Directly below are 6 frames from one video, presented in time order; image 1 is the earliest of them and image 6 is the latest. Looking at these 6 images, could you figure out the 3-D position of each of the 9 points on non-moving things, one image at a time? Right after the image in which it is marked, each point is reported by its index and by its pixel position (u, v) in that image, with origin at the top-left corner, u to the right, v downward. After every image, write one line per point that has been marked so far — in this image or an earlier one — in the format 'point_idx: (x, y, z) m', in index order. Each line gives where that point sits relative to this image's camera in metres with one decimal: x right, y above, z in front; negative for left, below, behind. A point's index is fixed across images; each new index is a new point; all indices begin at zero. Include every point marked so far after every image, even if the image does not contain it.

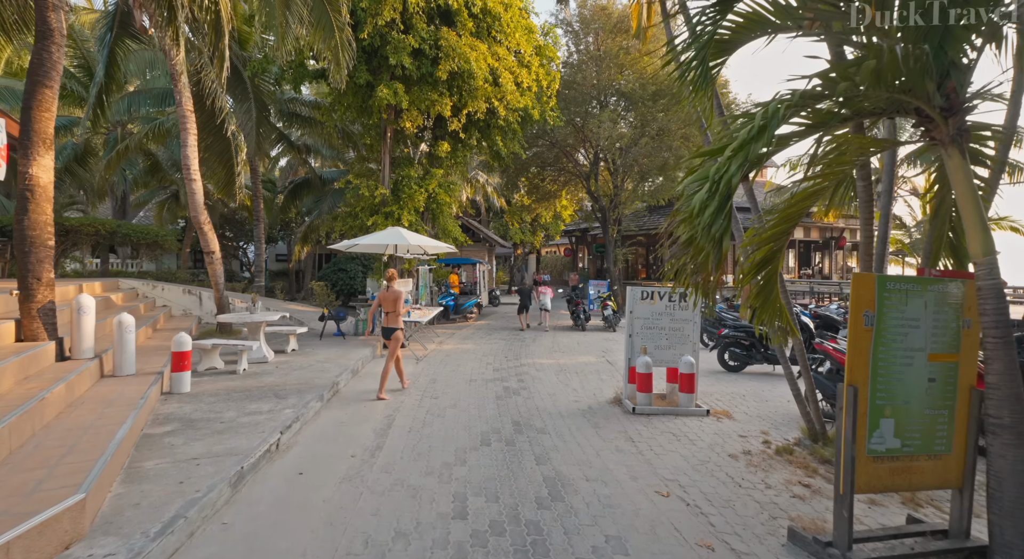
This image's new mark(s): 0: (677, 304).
0: (+2.2, -0.3, +7.3) m
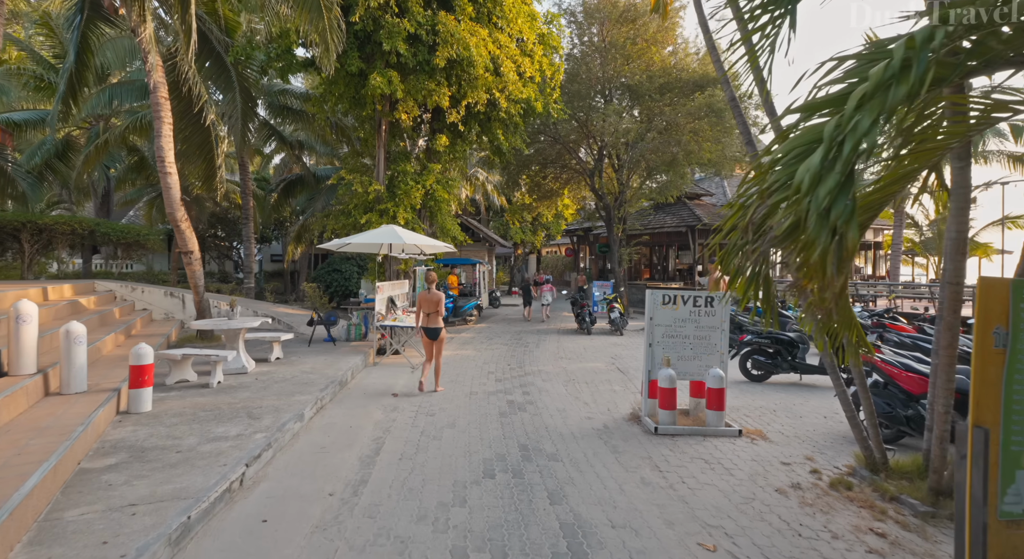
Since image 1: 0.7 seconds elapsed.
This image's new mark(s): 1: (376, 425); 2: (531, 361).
0: (+2.3, -0.4, +6.5) m
1: (-1.5, -1.6, +6.1) m
2: (+0.4, -1.6, +10.8) m
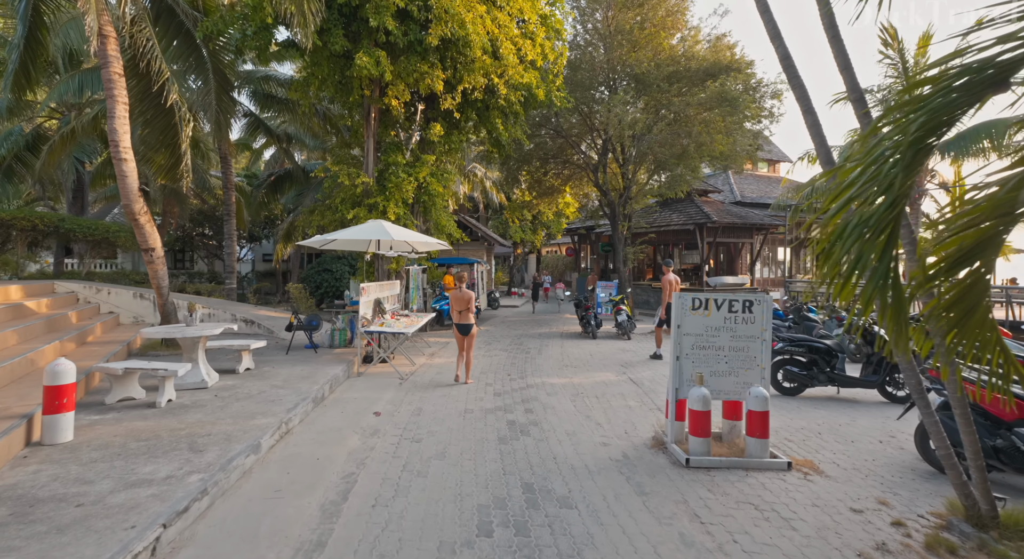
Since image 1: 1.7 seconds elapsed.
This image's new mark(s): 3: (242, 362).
0: (+2.3, -0.4, +5.4) m
1: (-1.5, -1.6, +5.1) m
2: (+0.4, -1.6, +9.7) m
3: (-3.9, -1.2, +7.8) m
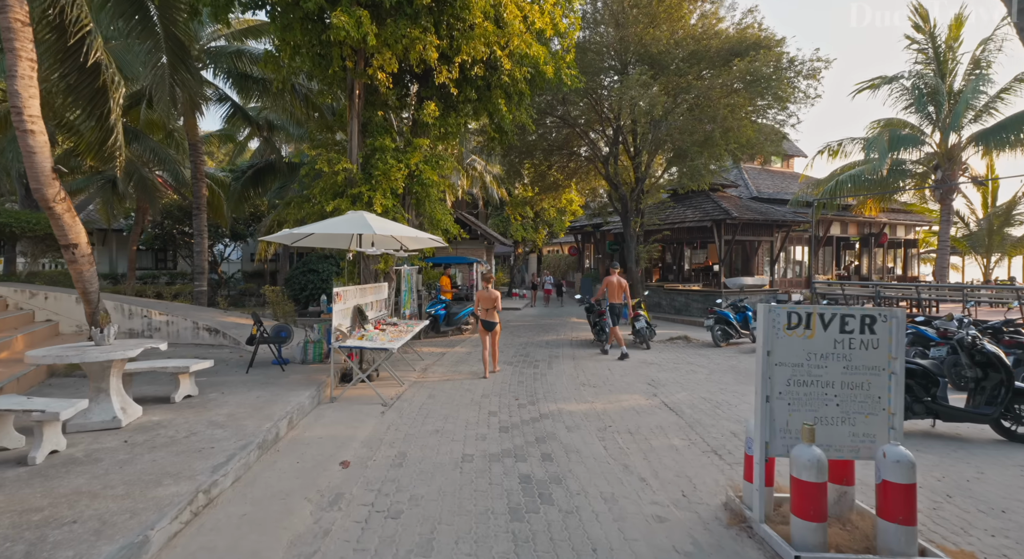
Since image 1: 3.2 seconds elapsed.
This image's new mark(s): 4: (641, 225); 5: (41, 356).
0: (+2.4, -0.4, +3.8) m
1: (-1.4, -1.7, +3.4) m
2: (+0.5, -1.7, +8.1) m
3: (-3.8, -1.2, +6.1) m
4: (+4.7, +2.0, +19.7) m
5: (-4.3, -0.7, +5.0) m
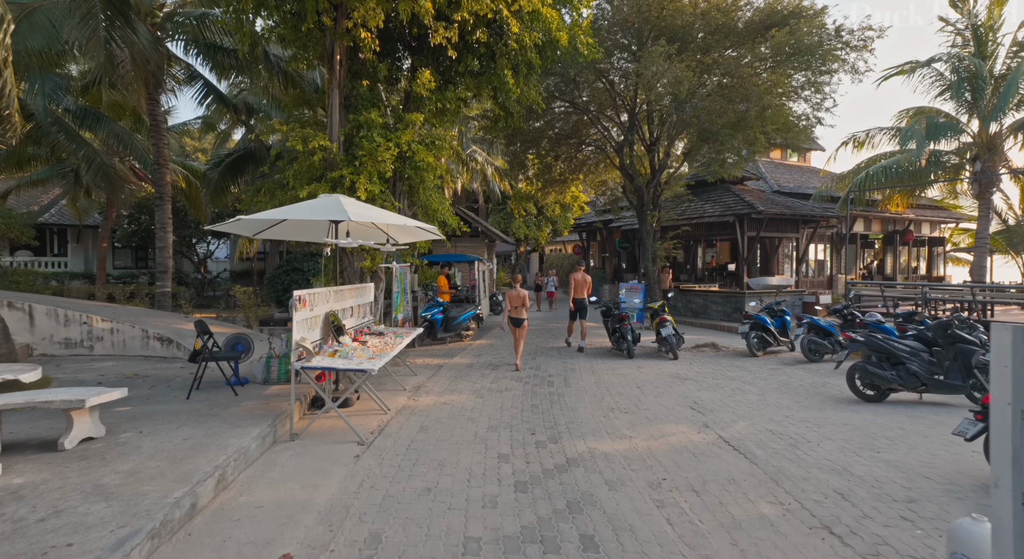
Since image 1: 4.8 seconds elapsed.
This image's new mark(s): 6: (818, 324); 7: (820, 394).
0: (+2.6, -0.4, +2.1) m
1: (-1.2, -1.7, +1.7) m
2: (+0.7, -1.7, +6.4) m
3: (-3.6, -1.2, +4.4) m
4: (+4.8, +2.0, +18.0) m
5: (-4.2, -0.7, +3.3) m
6: (+6.3, -0.9, +11.2) m
7: (+4.5, -1.7, +8.0) m
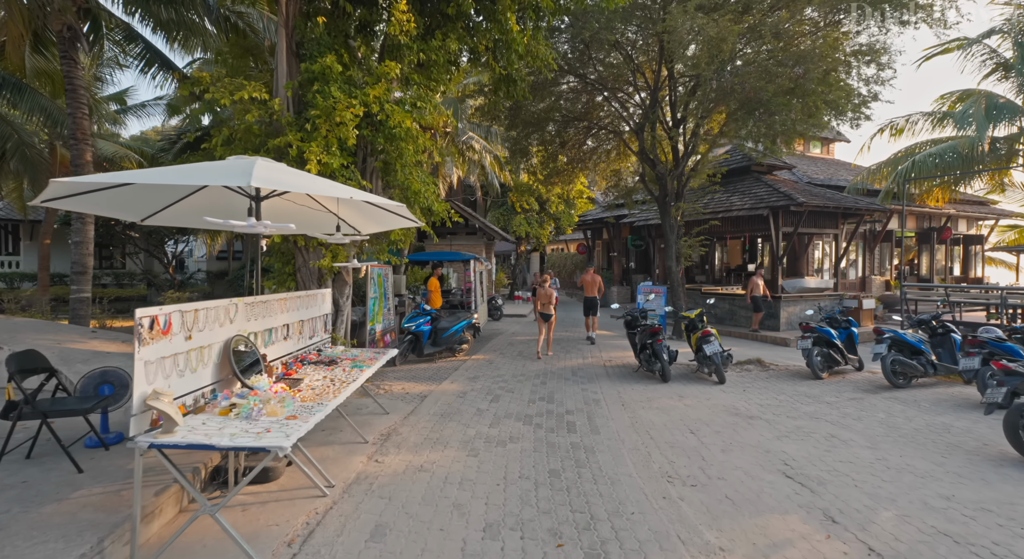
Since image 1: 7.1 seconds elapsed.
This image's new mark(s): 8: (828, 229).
0: (+2.7, -0.5, -0.3) m
1: (-1.1, -1.7, -0.7) m
2: (+0.7, -1.7, +3.9) m
3: (-3.5, -1.3, +2.0) m
4: (+4.9, +1.9, +15.6) m
5: (-4.1, -0.7, +0.9) m
6: (+6.4, -1.0, +8.8) m
7: (+4.6, -1.8, +5.6) m
8: (+10.4, +1.6, +17.9) m
